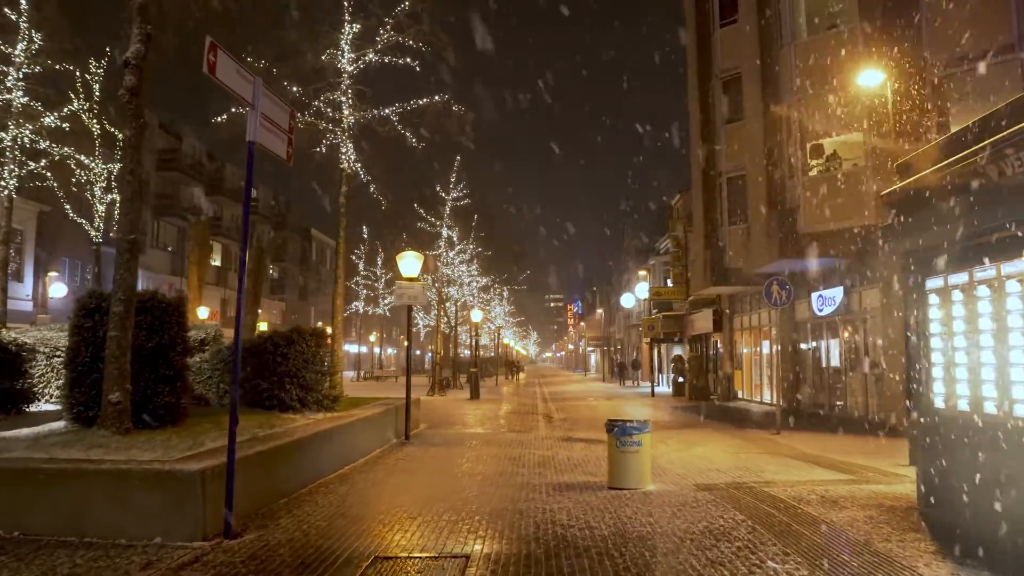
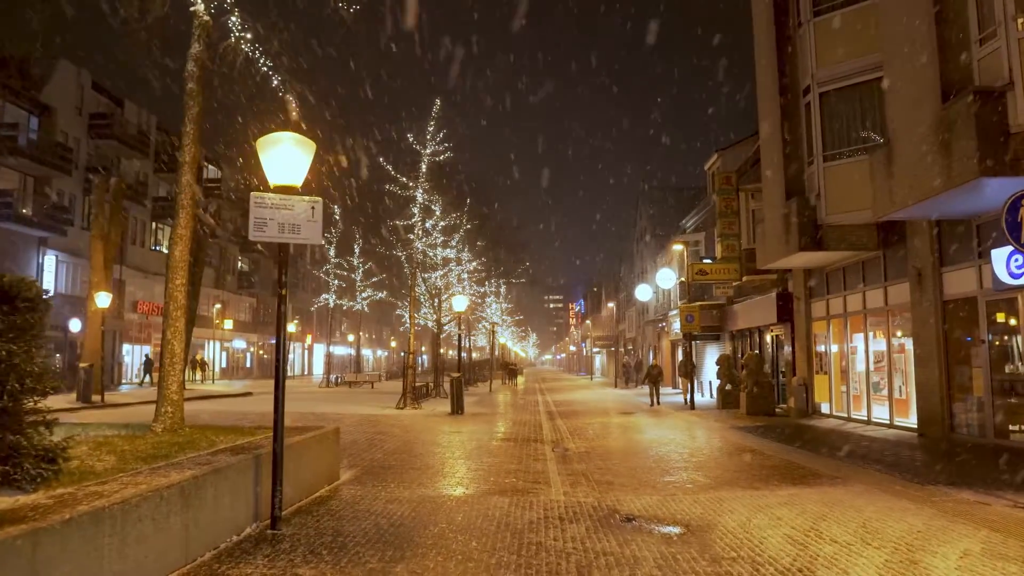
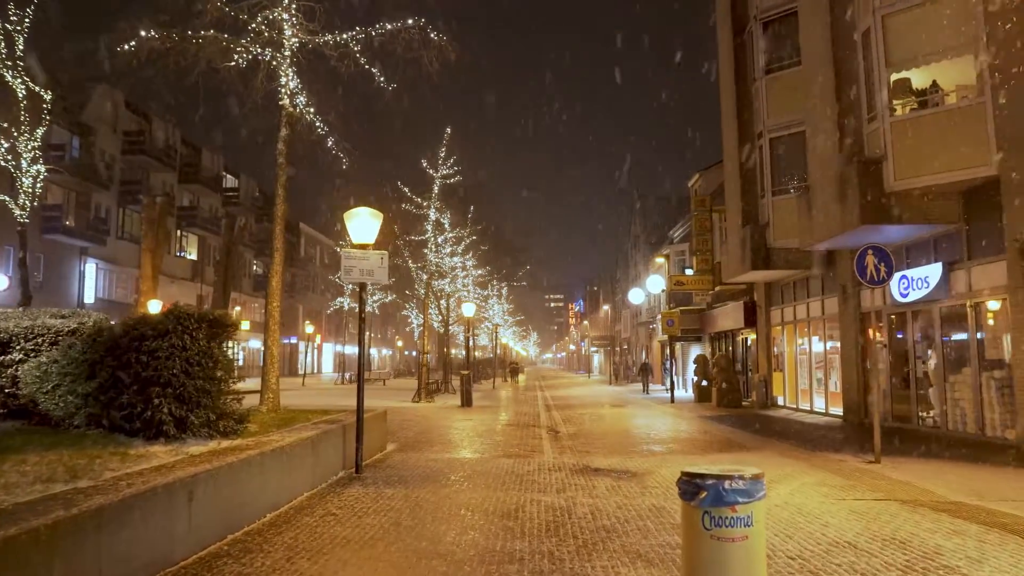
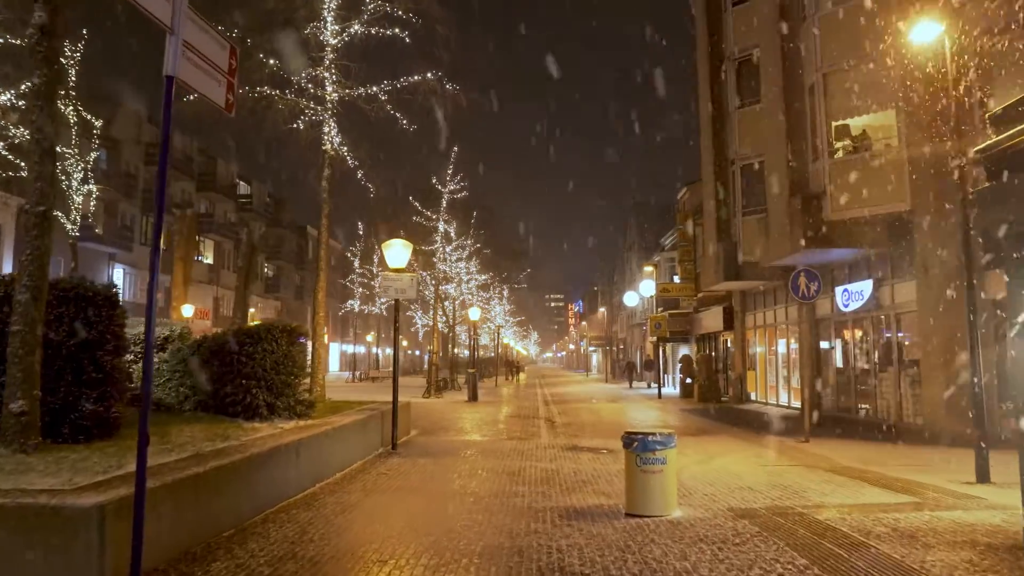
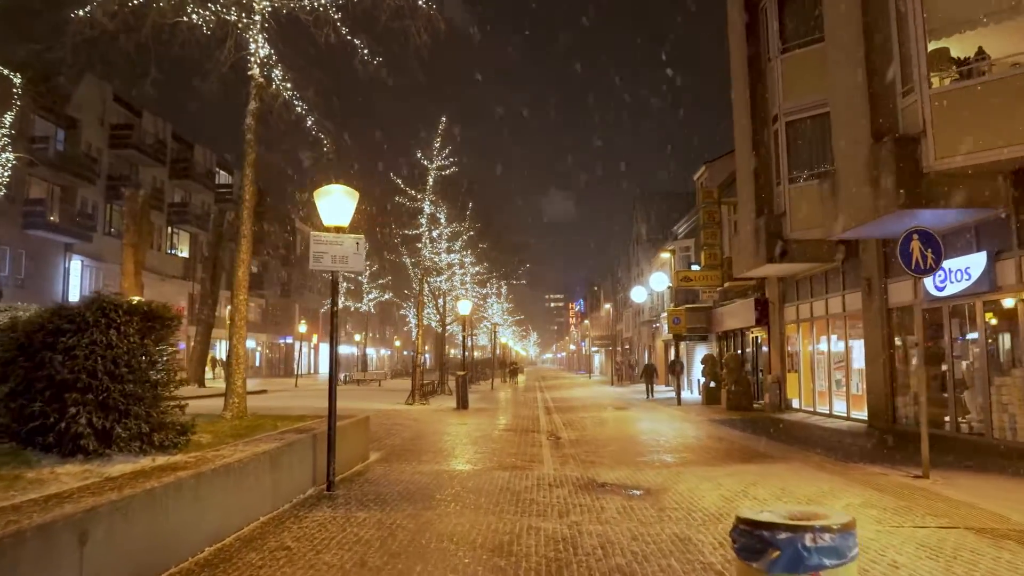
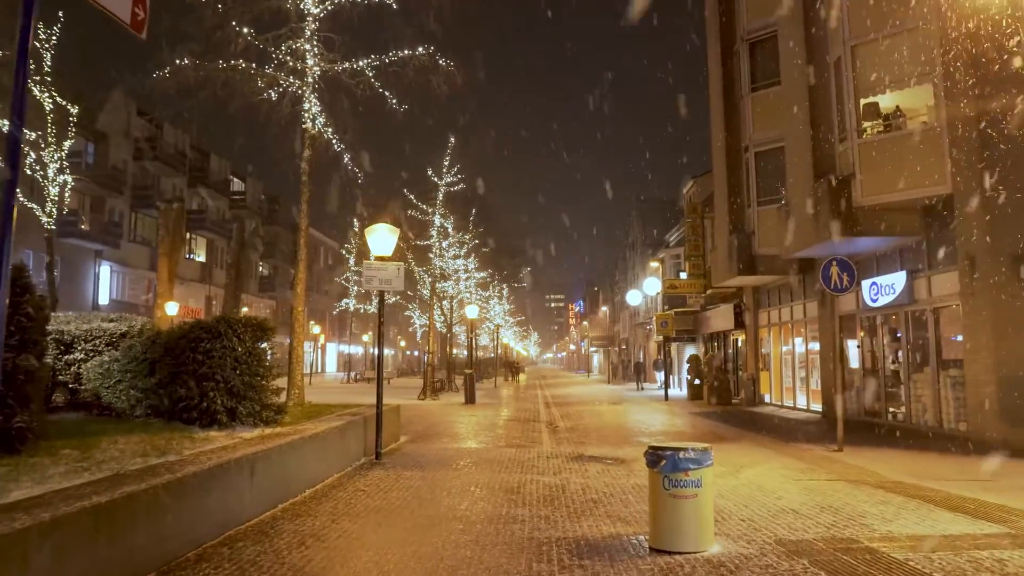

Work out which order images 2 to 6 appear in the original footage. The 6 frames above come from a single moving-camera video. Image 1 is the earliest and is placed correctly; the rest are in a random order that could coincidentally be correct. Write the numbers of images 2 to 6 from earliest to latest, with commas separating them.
4, 6, 3, 5, 2
